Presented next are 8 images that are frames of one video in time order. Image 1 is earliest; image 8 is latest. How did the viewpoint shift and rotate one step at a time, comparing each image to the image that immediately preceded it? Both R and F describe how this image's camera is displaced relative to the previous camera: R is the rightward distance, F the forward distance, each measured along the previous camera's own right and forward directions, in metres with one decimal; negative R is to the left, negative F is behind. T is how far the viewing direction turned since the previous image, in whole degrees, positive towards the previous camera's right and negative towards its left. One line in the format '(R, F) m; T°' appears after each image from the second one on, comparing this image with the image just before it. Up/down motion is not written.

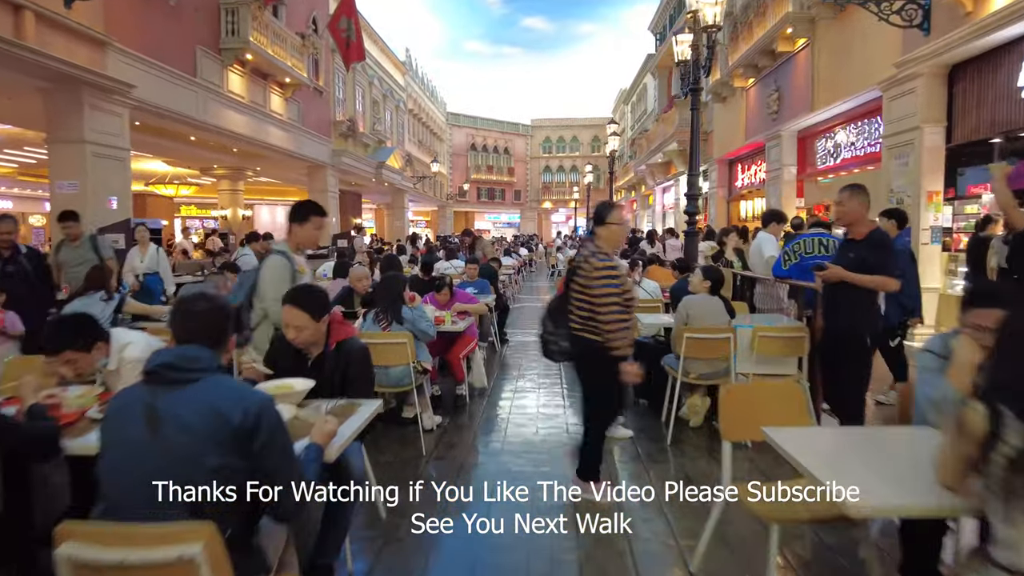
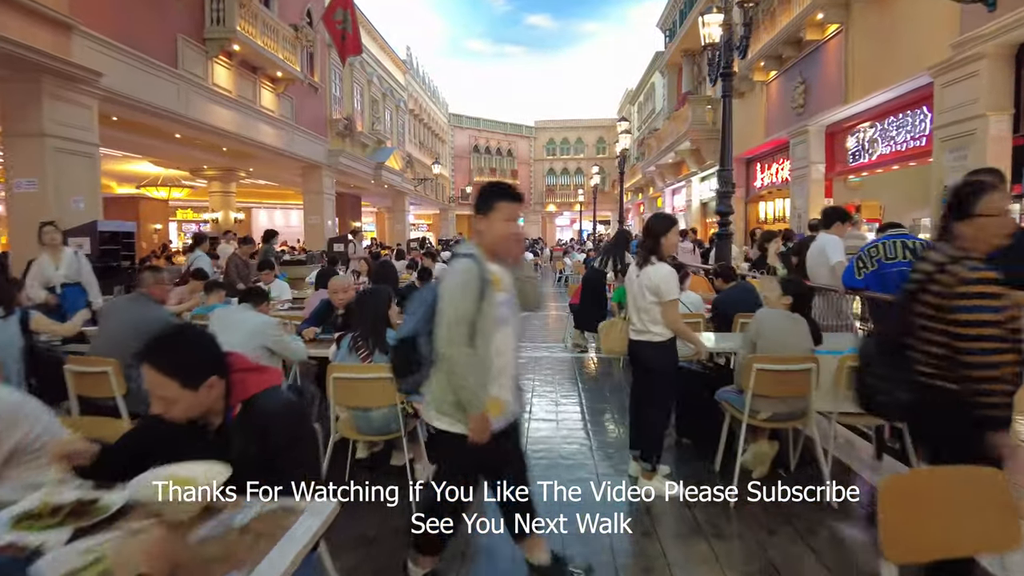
(-0.1, +1.1) m; 0°
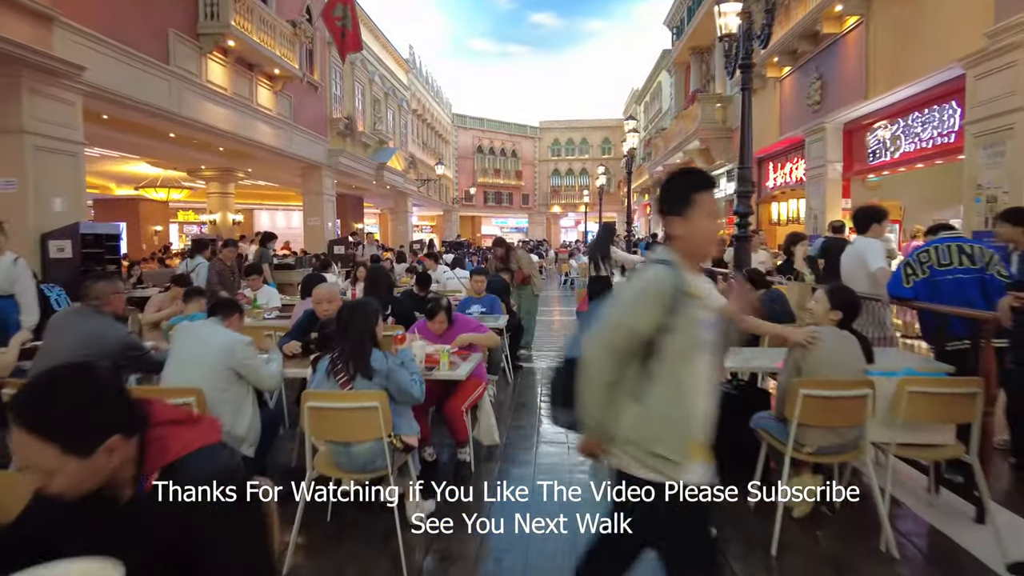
(0.0, +0.5) m; 0°
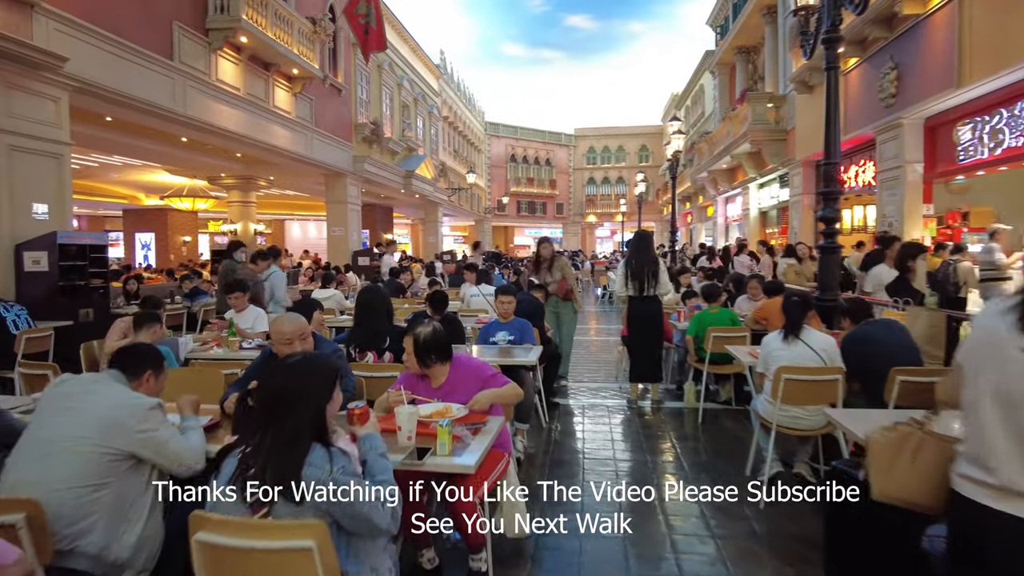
(0.0, +1.4) m; -3°
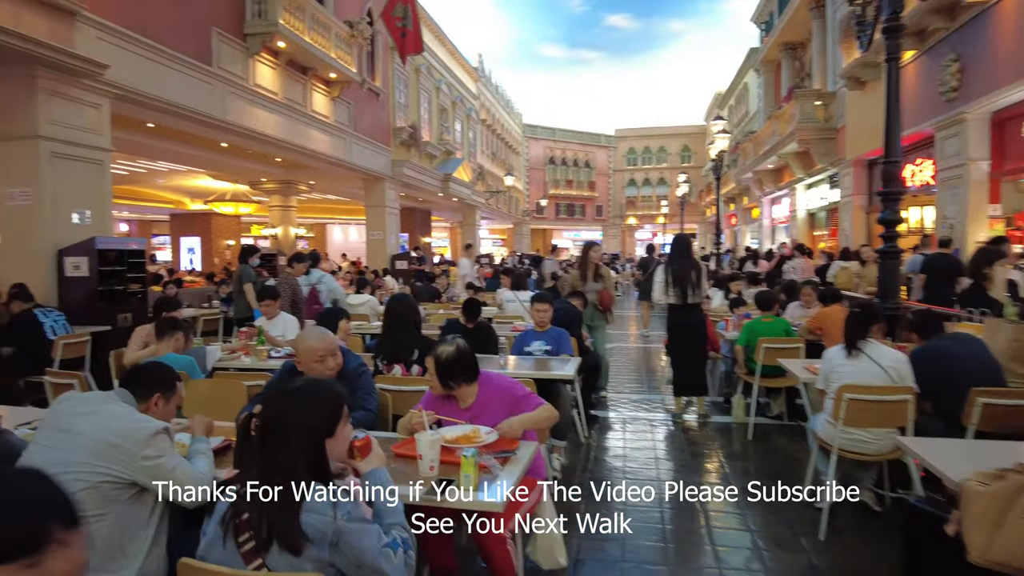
(0.0, +0.3) m; -3°
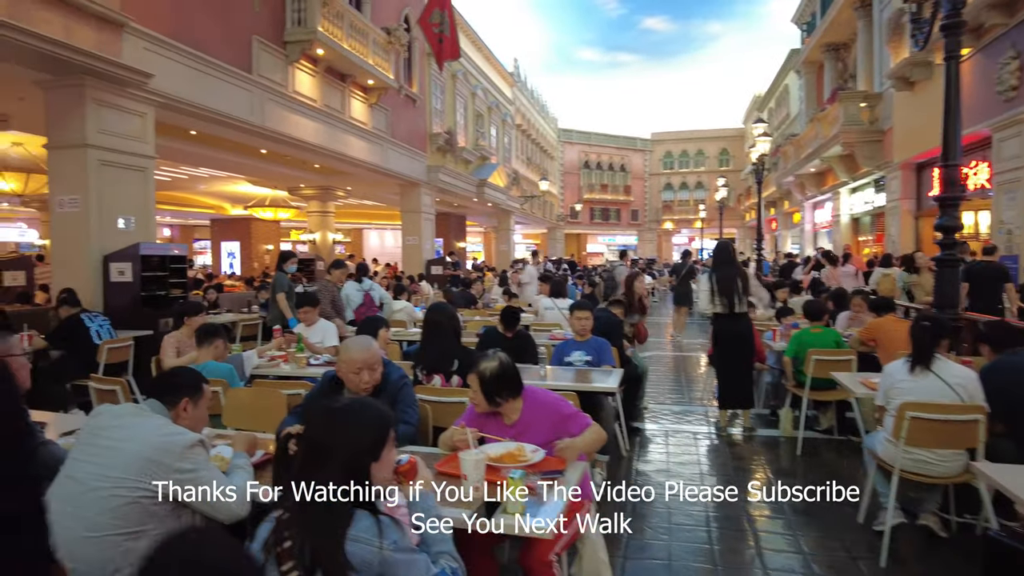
(-0.1, +0.1) m; -3°
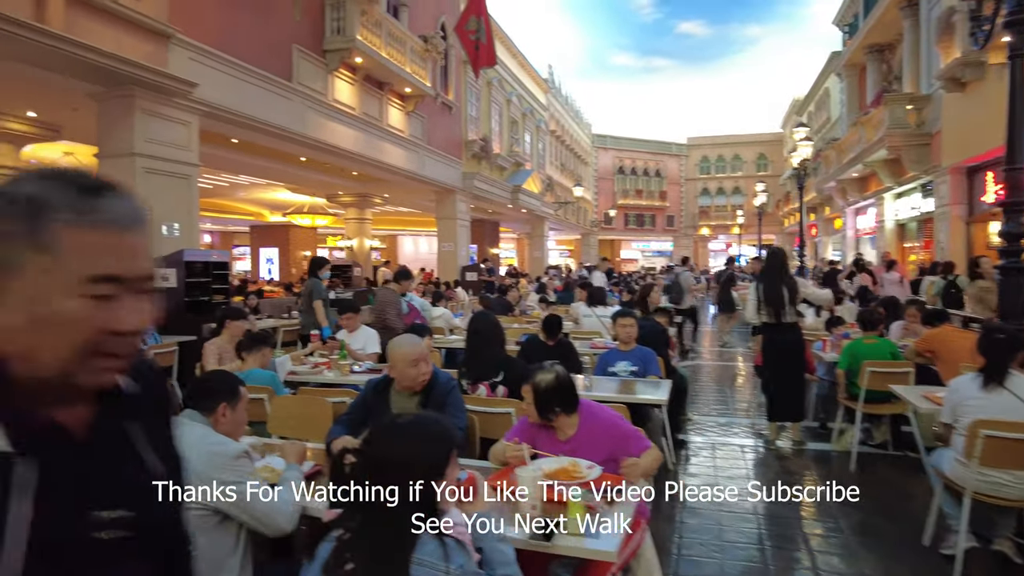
(-0.1, +0.1) m; -3°
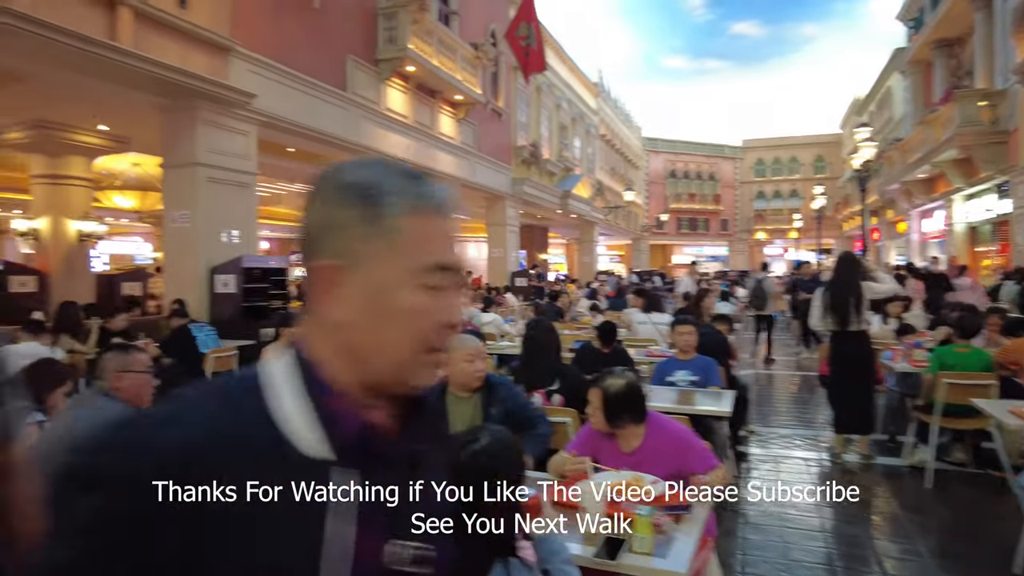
(0.0, +0.1) m; -4°
